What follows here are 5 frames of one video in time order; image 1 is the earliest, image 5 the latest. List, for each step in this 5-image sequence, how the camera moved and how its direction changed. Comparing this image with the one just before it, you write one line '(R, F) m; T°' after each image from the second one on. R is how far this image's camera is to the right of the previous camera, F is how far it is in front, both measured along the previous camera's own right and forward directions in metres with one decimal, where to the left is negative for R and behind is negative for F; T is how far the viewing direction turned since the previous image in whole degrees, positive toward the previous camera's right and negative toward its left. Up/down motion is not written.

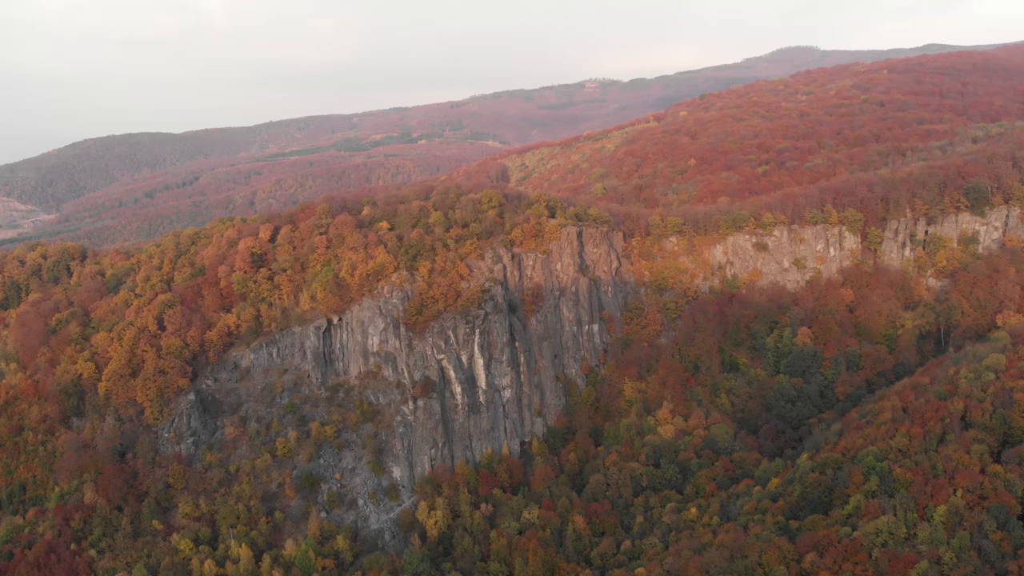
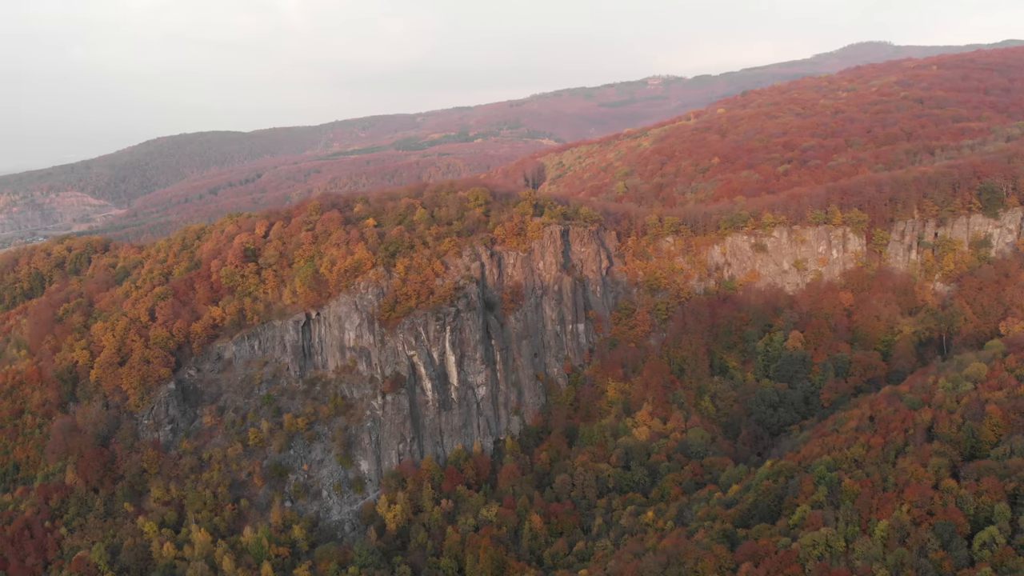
(+5.2, +0.2) m; -5°
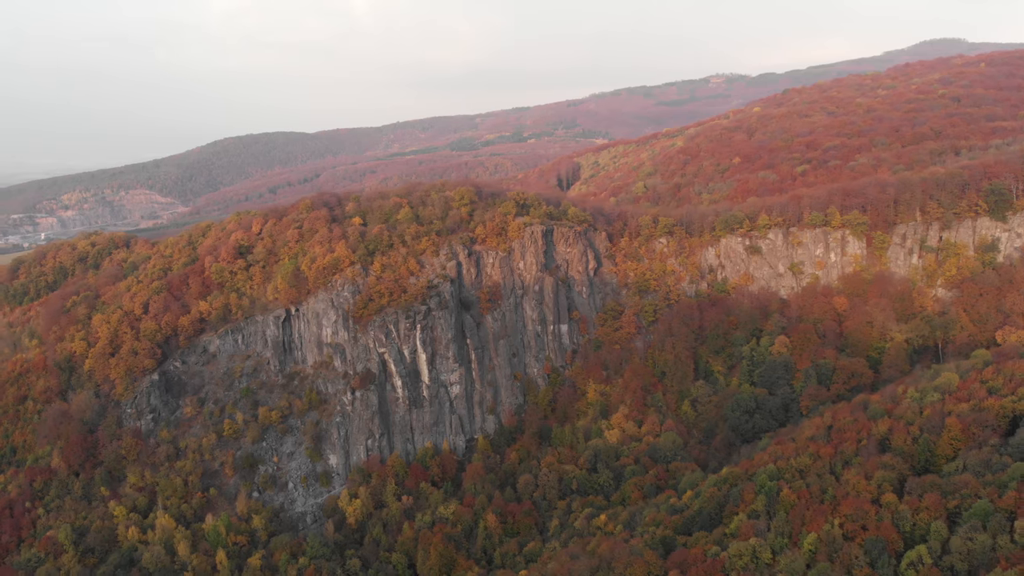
(+5.2, +0.2) m; -5°
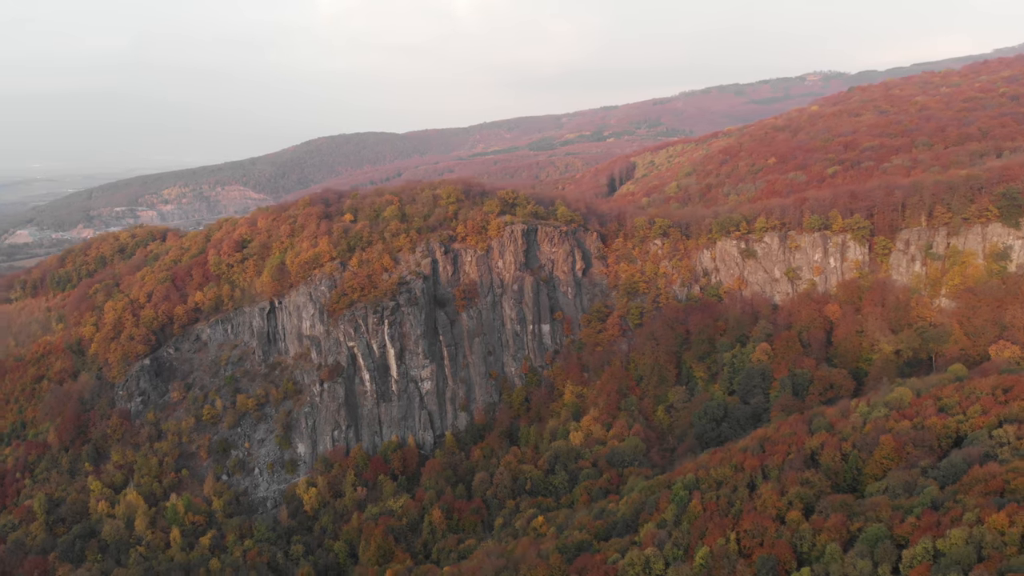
(+7.0, +0.4) m; -7°
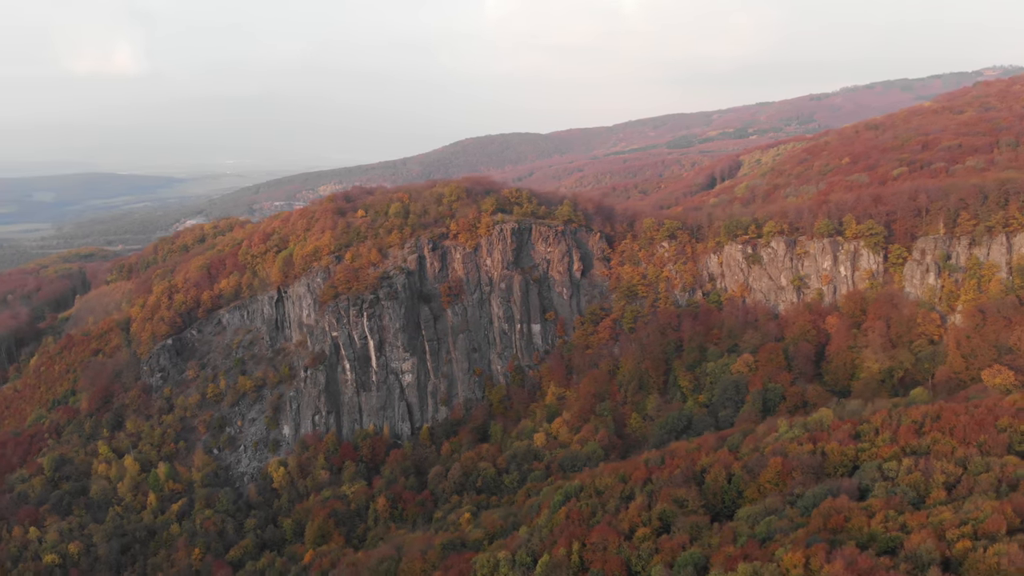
(+10.3, +1.0) m; -12°
